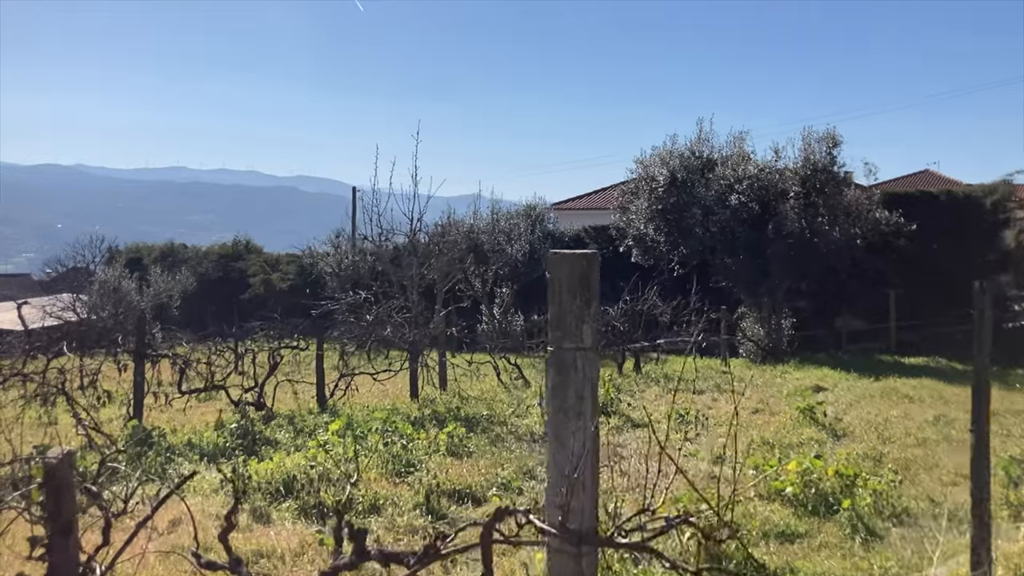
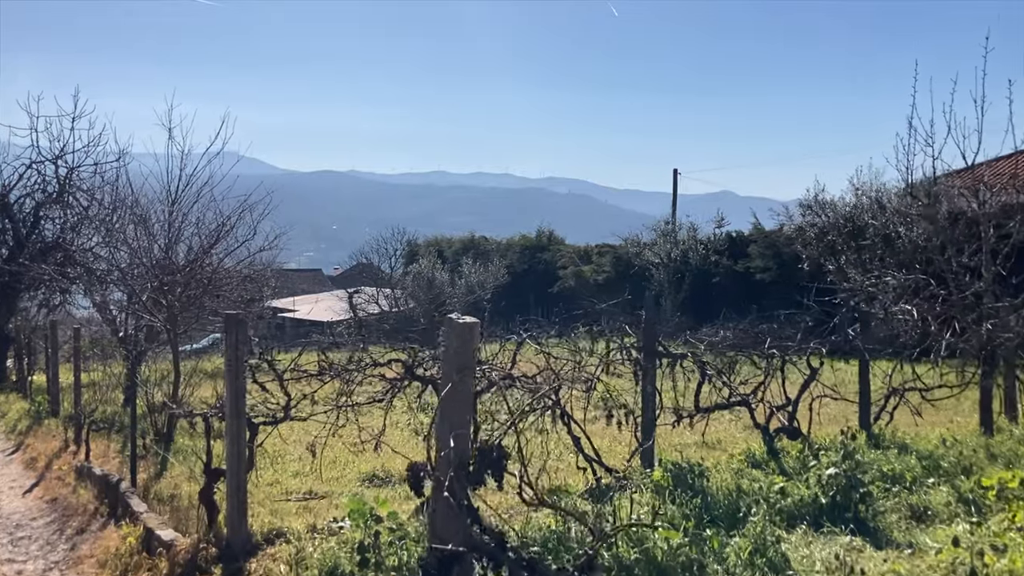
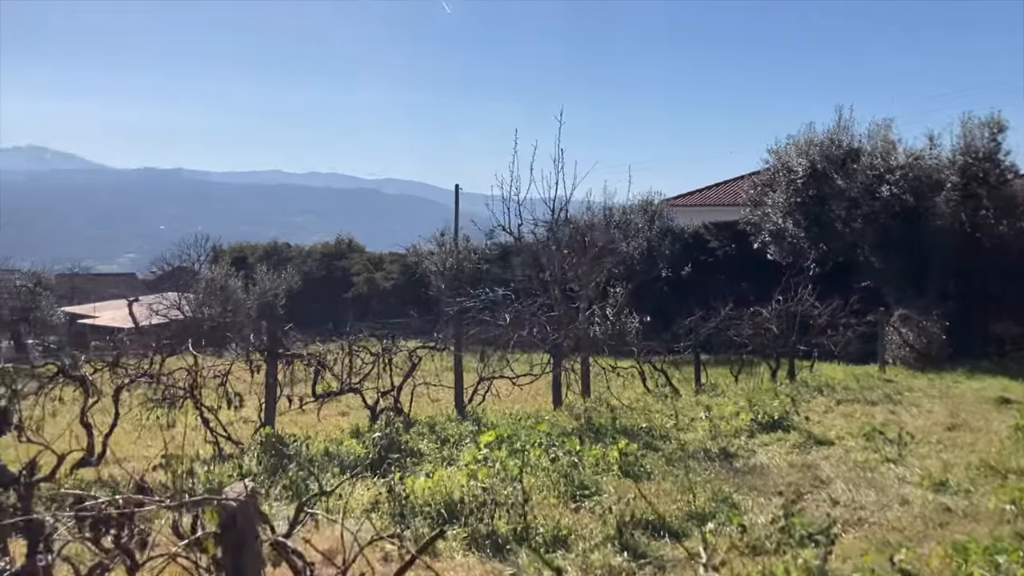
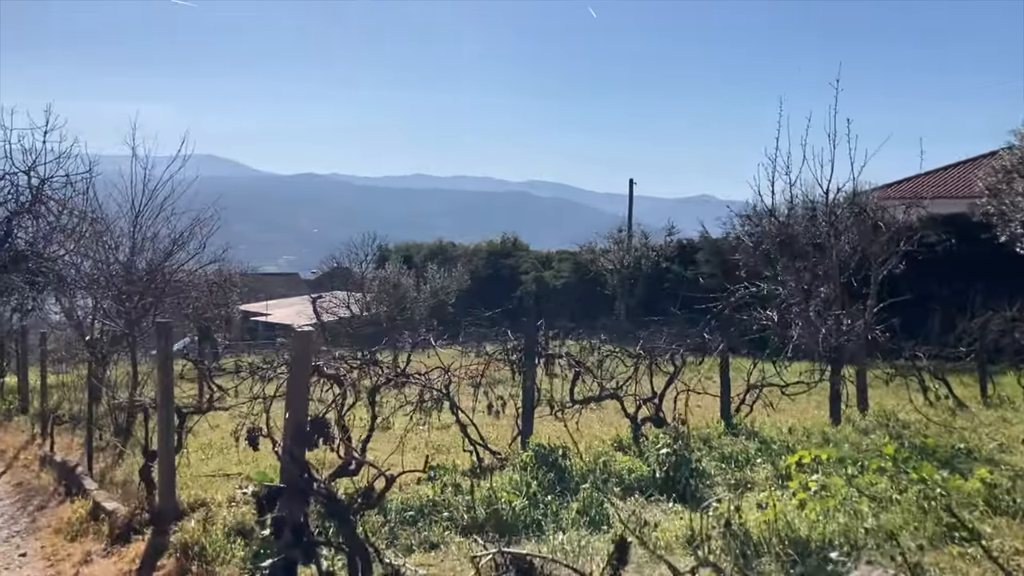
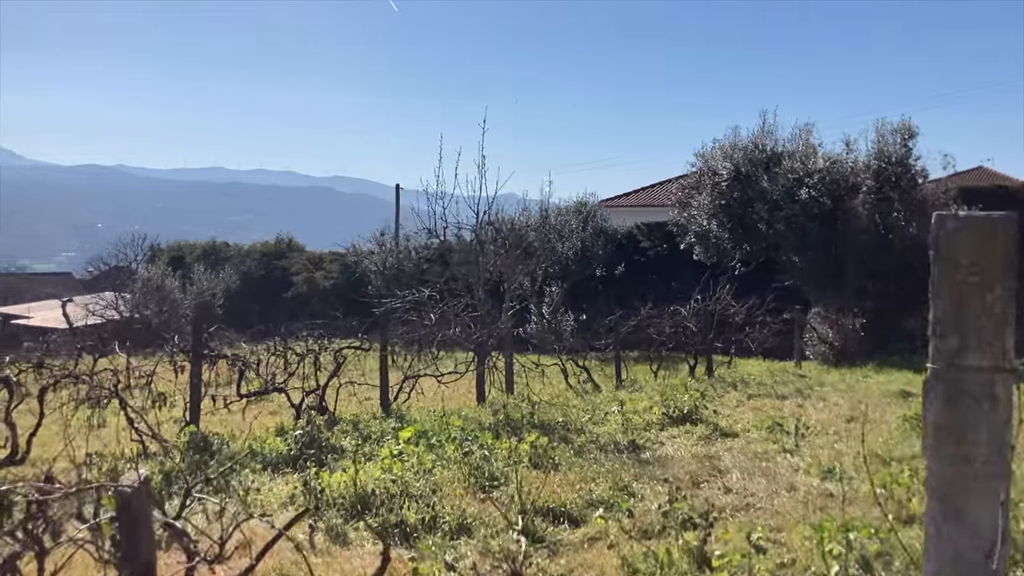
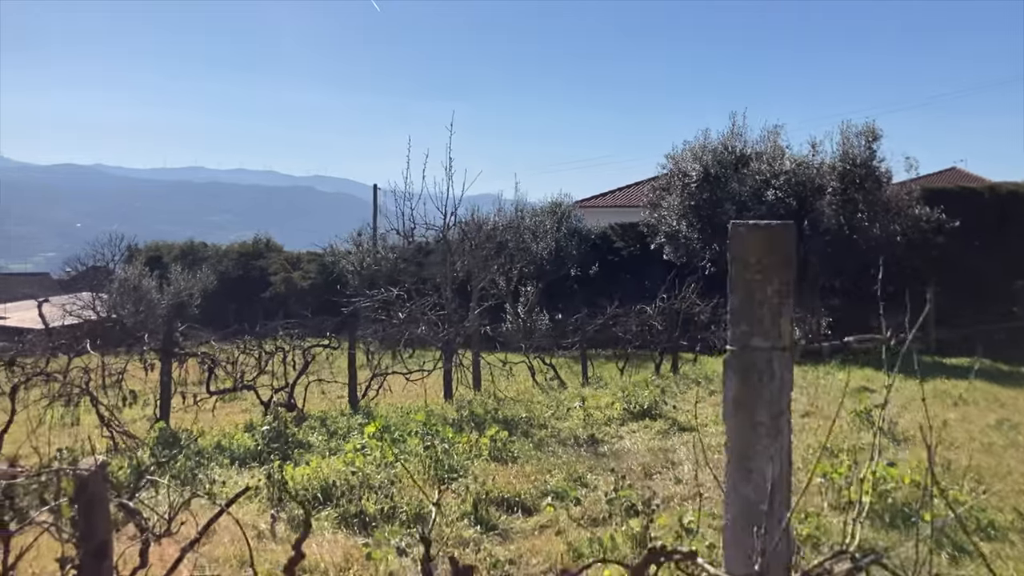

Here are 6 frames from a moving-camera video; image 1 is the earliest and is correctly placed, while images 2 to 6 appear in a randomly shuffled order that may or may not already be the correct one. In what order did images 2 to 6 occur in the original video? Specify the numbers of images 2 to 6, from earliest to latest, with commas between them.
6, 5, 3, 4, 2
